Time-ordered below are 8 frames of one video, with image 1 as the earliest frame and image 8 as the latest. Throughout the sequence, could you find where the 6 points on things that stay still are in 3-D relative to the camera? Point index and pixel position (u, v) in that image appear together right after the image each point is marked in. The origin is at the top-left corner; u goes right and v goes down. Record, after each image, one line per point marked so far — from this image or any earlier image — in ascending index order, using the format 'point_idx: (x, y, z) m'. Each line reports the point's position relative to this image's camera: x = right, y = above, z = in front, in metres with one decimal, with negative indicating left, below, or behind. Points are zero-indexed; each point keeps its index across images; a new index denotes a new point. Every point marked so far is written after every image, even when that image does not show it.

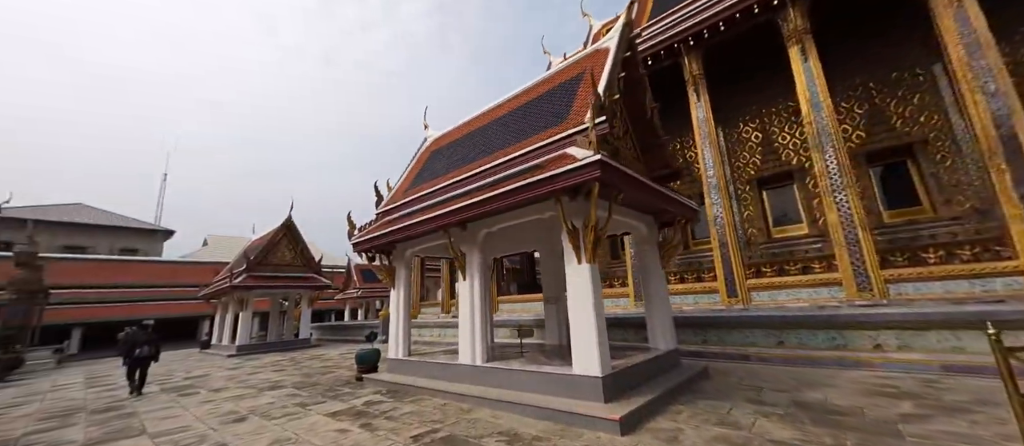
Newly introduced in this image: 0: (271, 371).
0: (-6.0, -3.7, +8.8) m
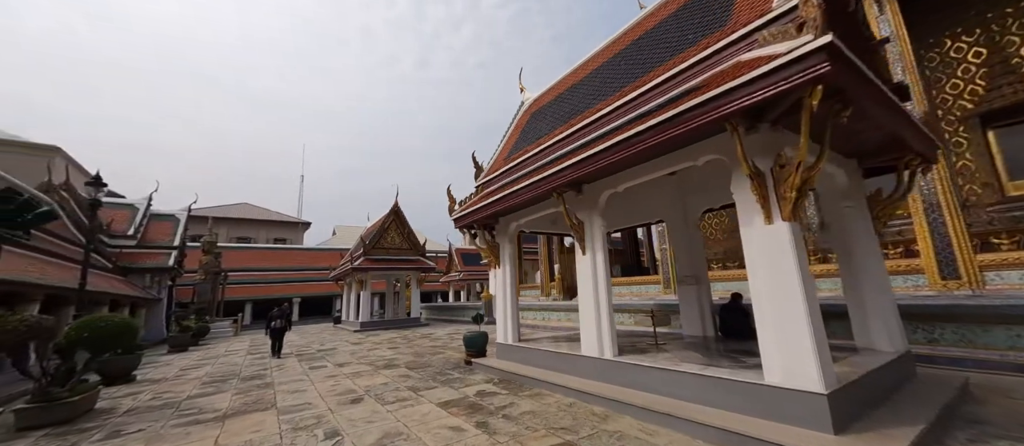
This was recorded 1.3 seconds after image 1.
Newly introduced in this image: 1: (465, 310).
0: (-3.2, -3.3, +9.1) m
1: (-2.3, -4.3, +16.9) m
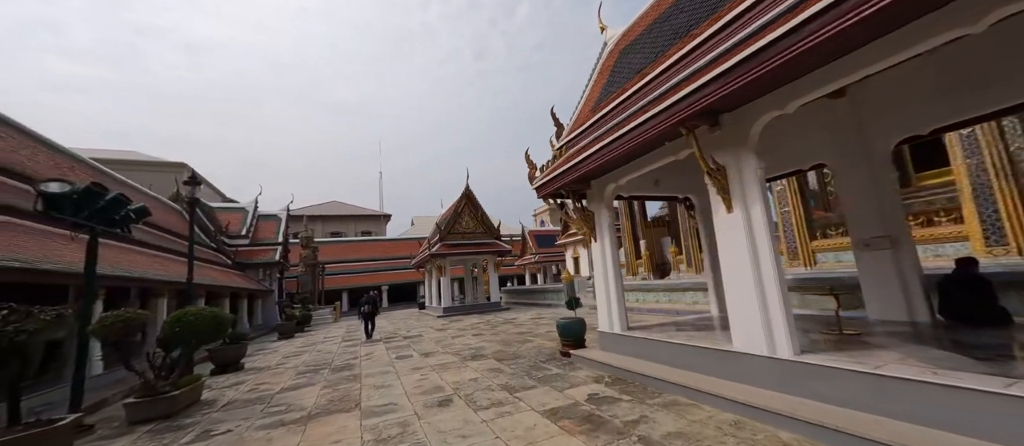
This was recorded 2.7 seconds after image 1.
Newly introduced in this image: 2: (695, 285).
0: (-1.0, -2.8, +8.5) m
1: (+1.5, -3.3, +16.1) m
2: (+4.5, -1.5, +8.5) m
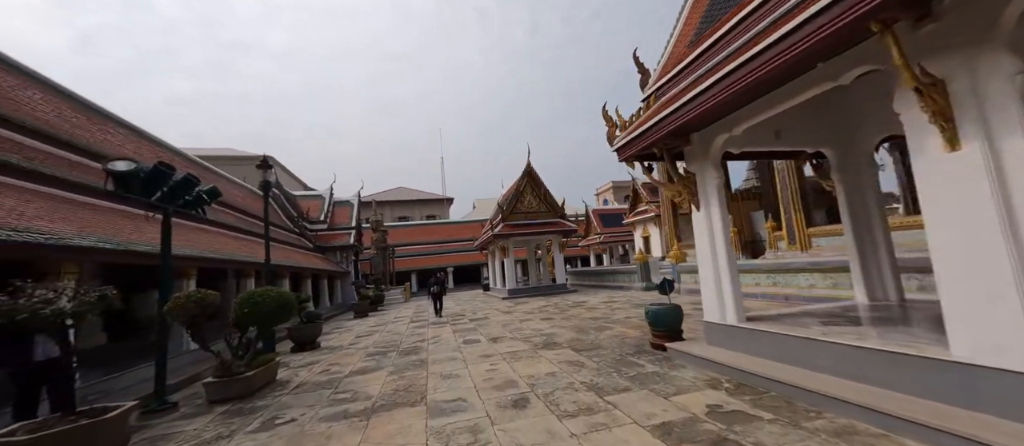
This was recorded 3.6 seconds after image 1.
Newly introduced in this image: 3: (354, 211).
0: (+0.6, -2.2, +7.9) m
1: (+4.4, -2.3, +15.0) m
2: (+6.0, -0.8, +6.9) m
3: (-9.0, +0.7, +20.0) m
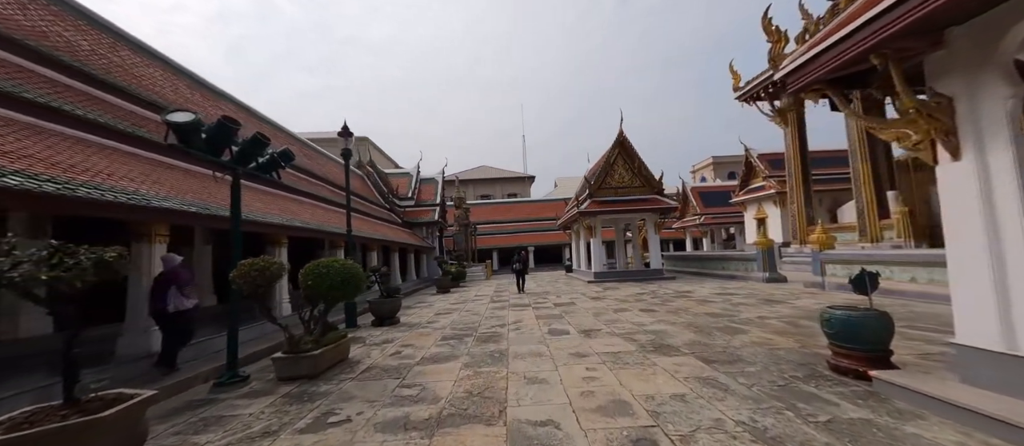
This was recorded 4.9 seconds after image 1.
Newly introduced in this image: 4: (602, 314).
0: (+2.4, -1.7, +6.6) m
1: (+7.6, -1.4, +12.6) m
2: (+7.4, -0.4, +4.4) m
3: (-4.3, +2.0, +20.4) m
4: (+1.7, -1.7, +6.5) m
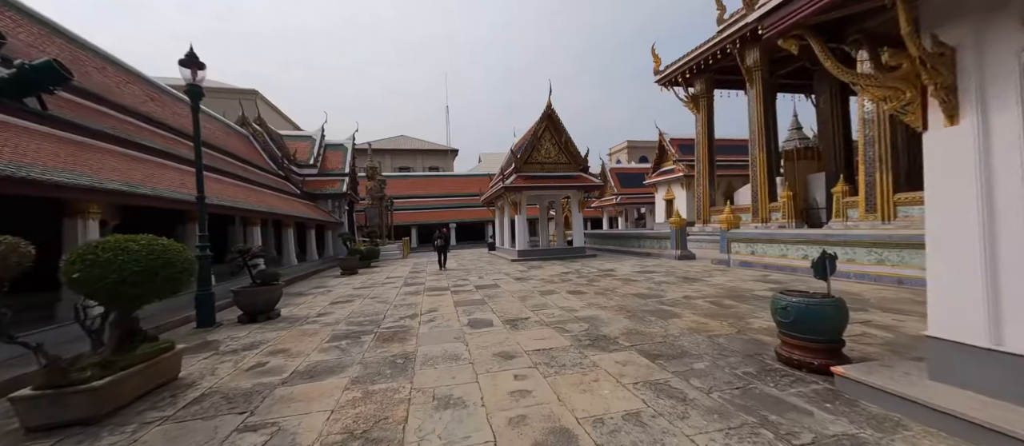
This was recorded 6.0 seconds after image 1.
0: (+1.0, -1.2, +6.2) m
1: (+4.8, -0.7, +13.1) m
2: (+6.3, -0.2, +5.0) m
3: (-8.4, +3.4, +17.9) m
4: (+0.3, -1.3, +5.9) m
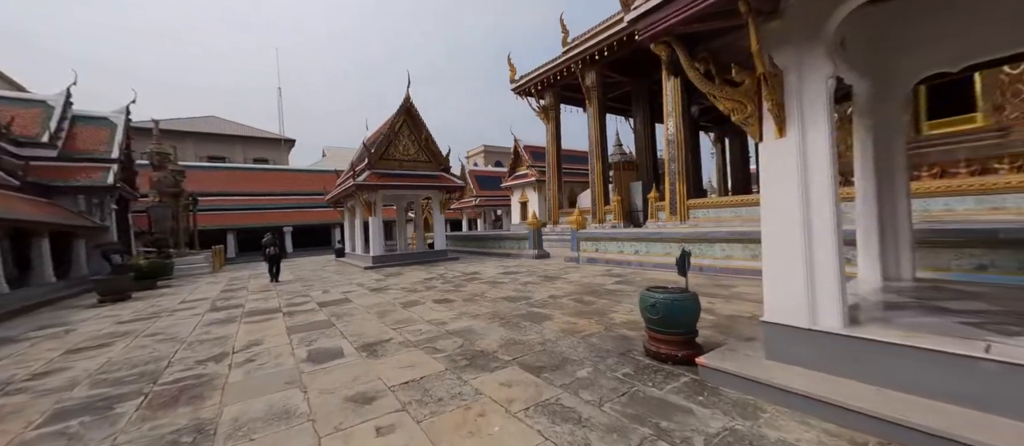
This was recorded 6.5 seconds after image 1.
0: (-1.3, -1.3, +5.6) m
1: (-0.5, -0.7, +13.5) m
2: (+4.1, -0.2, +6.6) m
3: (-14.5, +3.3, +12.8) m
4: (-1.8, -1.3, +5.1) m
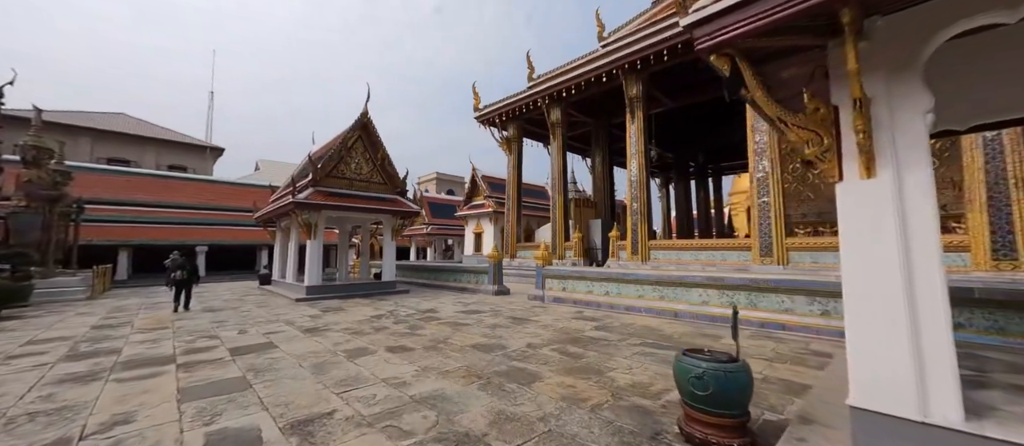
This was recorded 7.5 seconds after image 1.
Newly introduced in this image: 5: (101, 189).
0: (-1.6, -1.7, +4.6) m
1: (-2.0, -1.9, +12.5) m
2: (+3.6, -1.0, +6.5) m
3: (-15.6, +3.0, +10.1) m
4: (-2.1, -1.6, +4.0) m
5: (-19.1, +1.7, +16.4) m
